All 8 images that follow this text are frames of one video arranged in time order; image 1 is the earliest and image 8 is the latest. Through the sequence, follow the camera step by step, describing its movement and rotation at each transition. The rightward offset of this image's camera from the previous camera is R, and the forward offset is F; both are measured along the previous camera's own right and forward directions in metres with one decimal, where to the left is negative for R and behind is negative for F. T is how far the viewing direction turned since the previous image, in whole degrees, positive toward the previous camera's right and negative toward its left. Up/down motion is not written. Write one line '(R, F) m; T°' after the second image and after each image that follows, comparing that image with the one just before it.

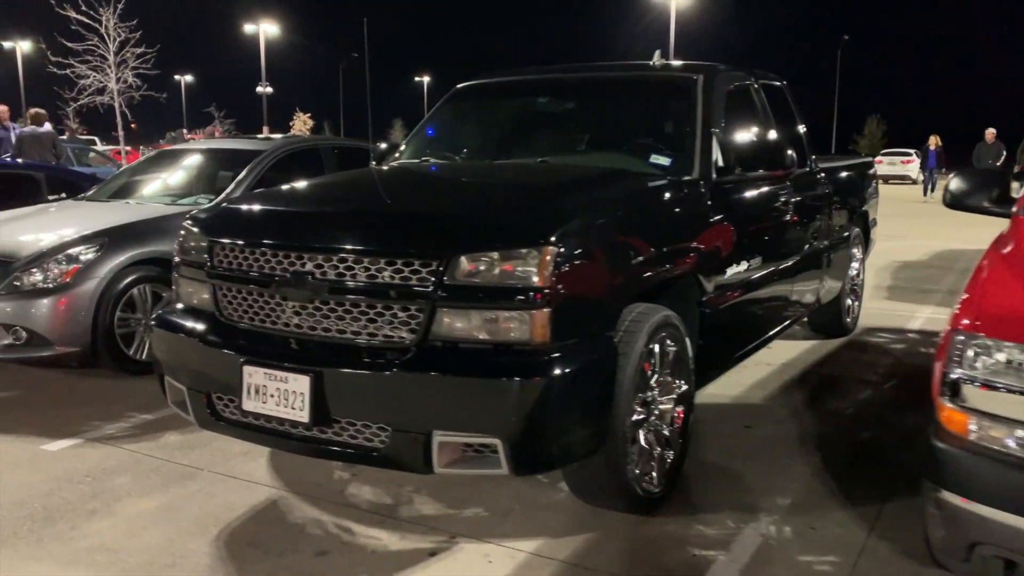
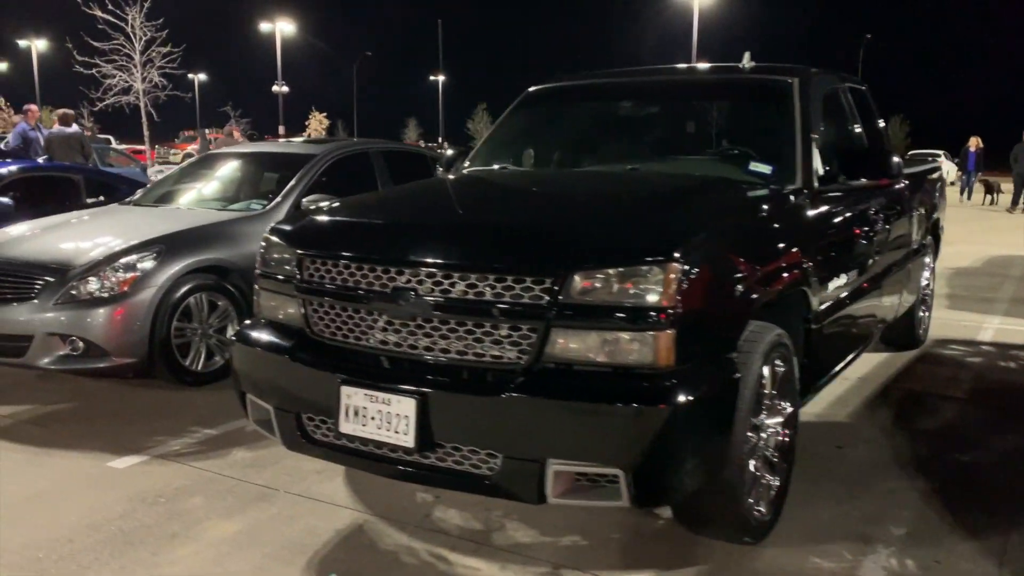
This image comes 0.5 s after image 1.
(-0.3, +0.2) m; -1°
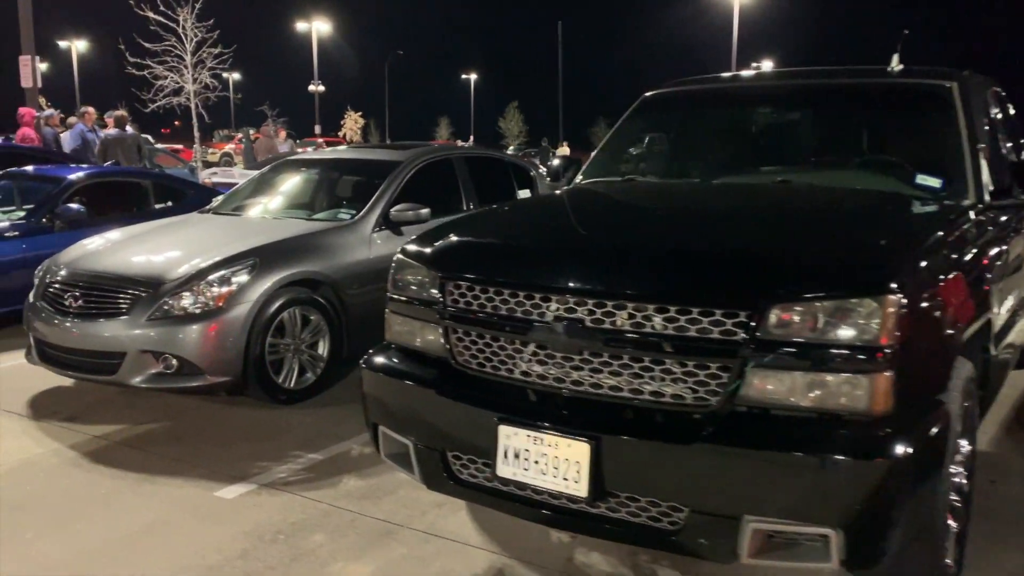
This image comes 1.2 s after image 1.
(-0.4, +0.3) m; -2°
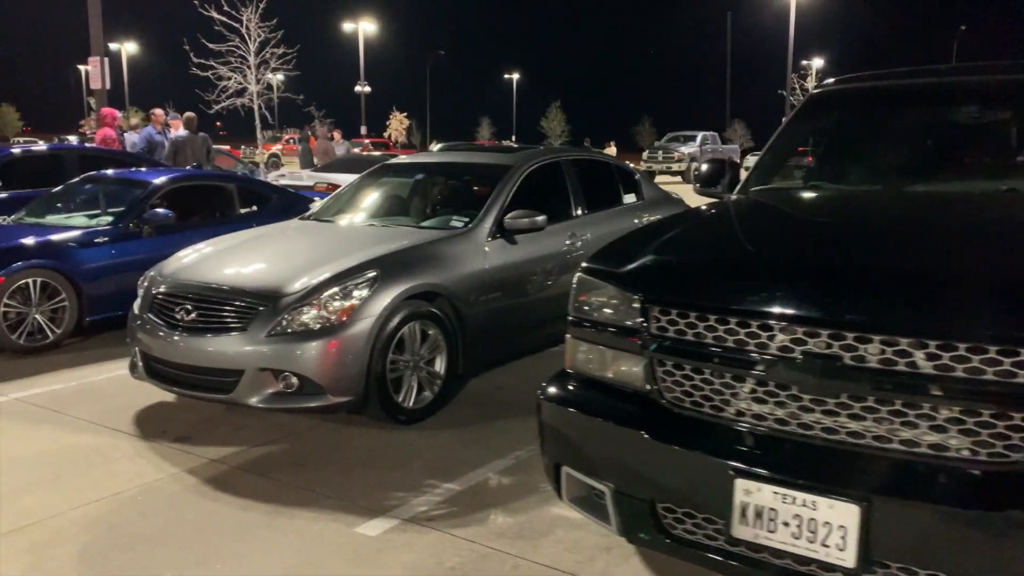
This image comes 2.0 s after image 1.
(-0.5, +0.4) m; -2°
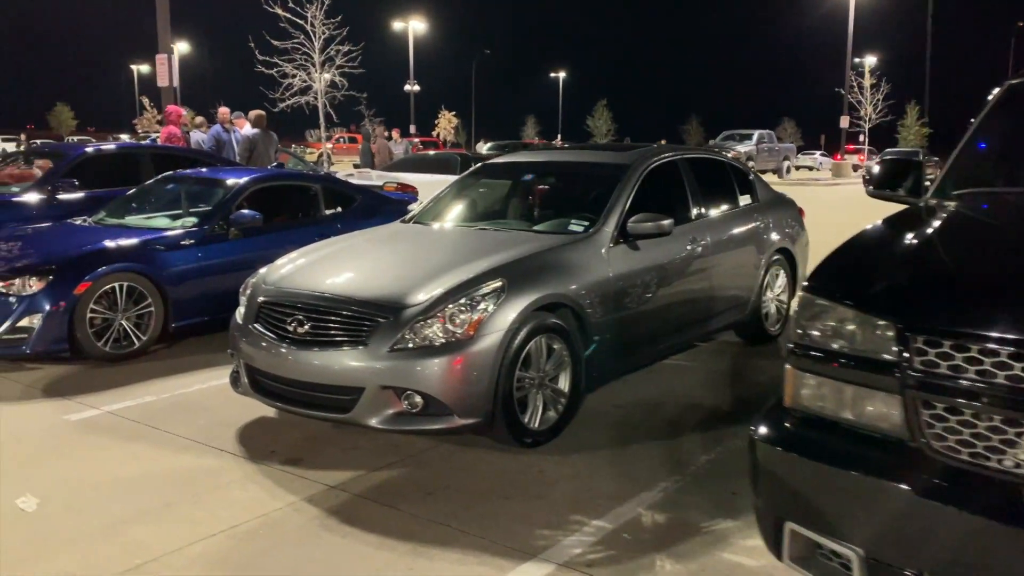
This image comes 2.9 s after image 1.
(-0.4, +0.4) m; -3°
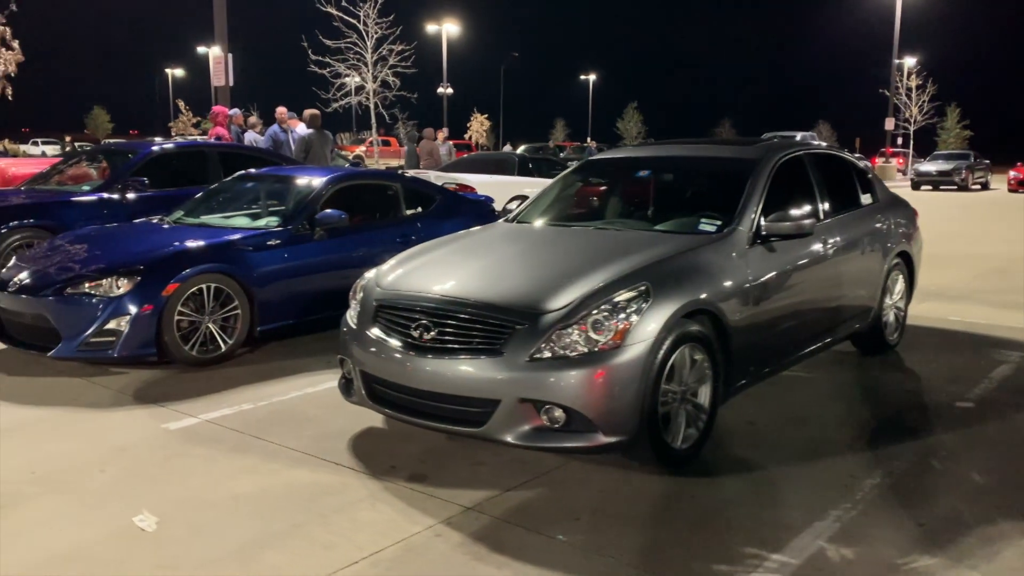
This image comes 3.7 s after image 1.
(-0.5, +0.3) m; -2°
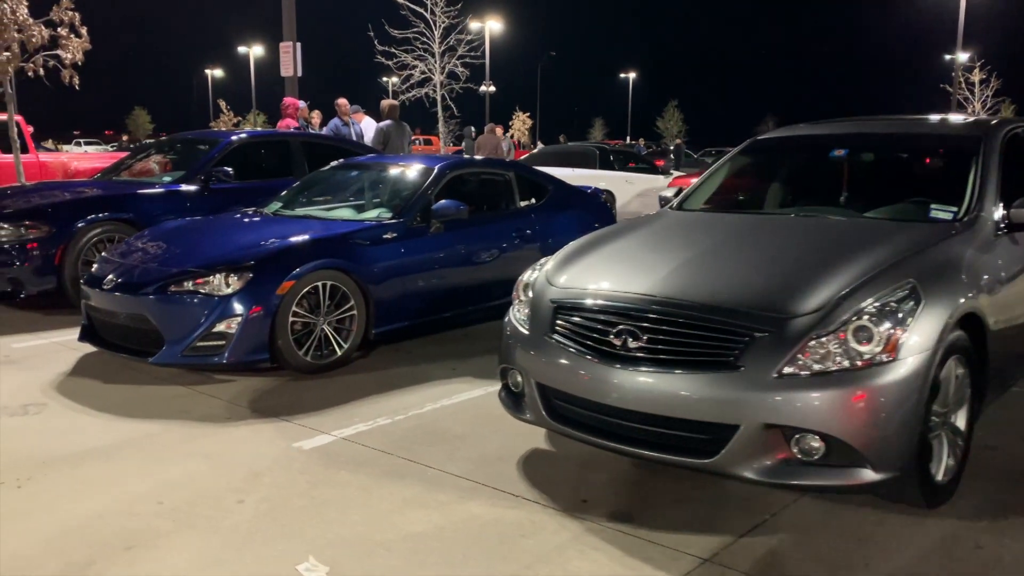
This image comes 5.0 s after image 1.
(-0.7, +0.7) m; -2°
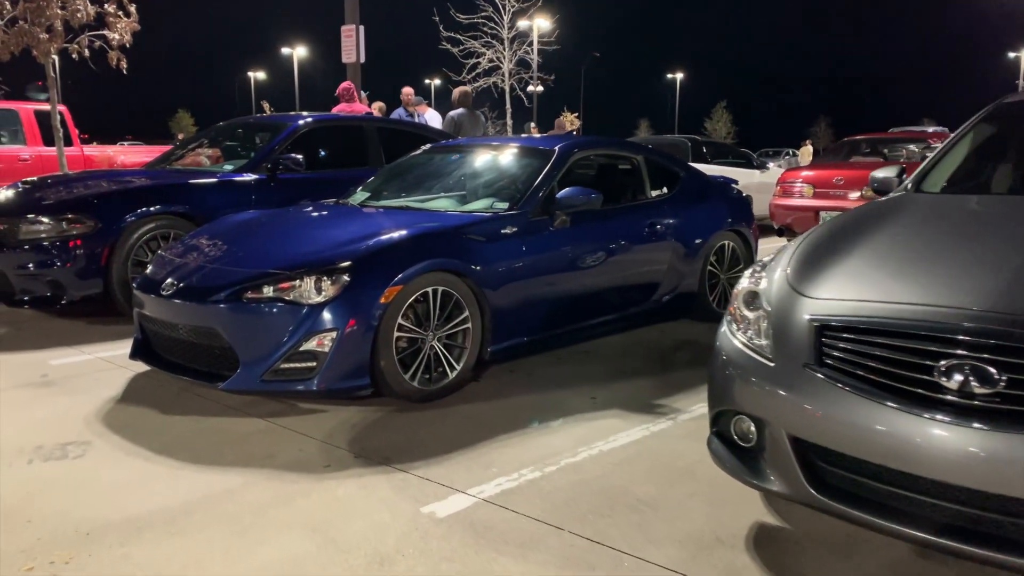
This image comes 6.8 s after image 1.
(-0.6, +1.2) m; -2°
